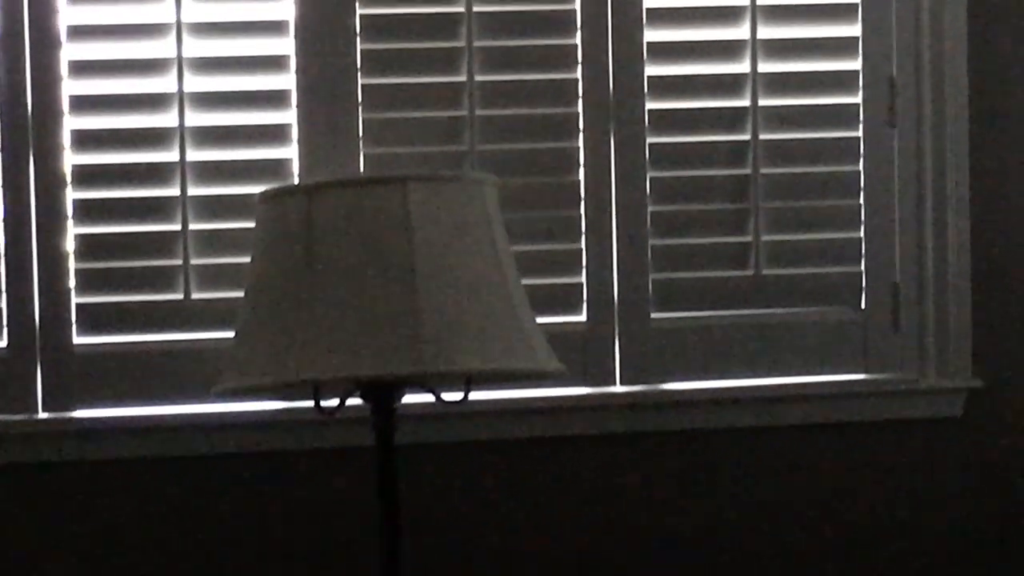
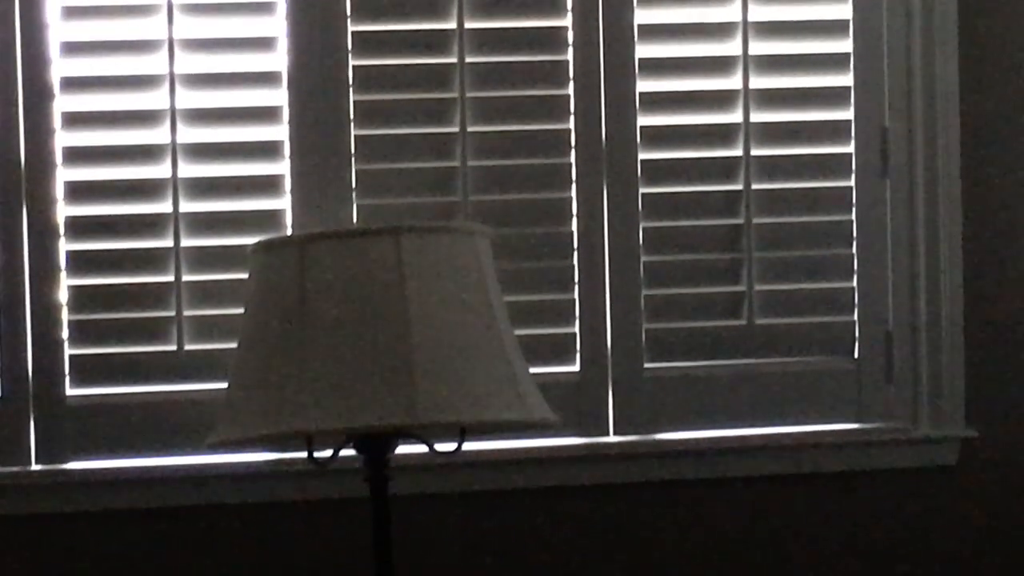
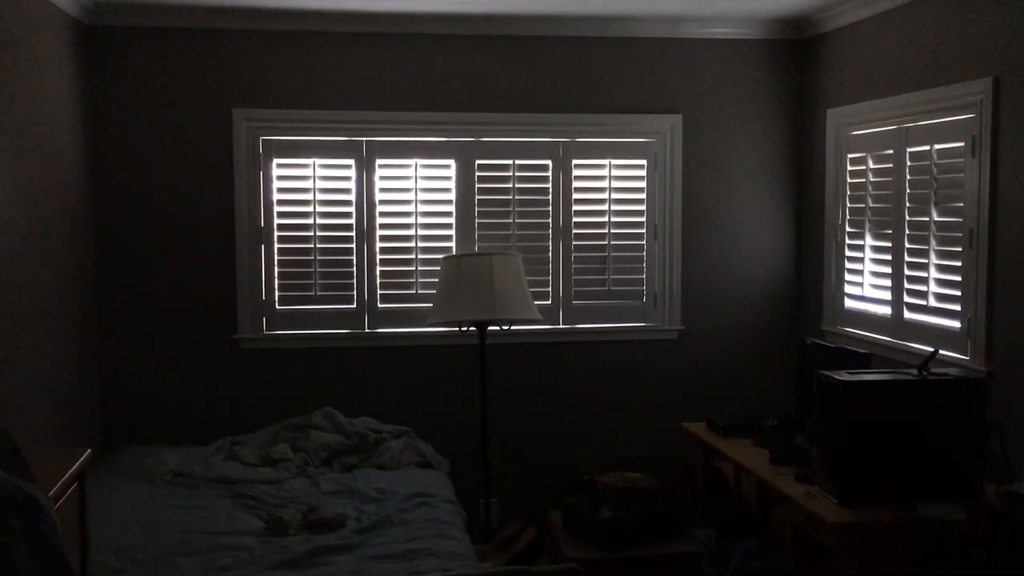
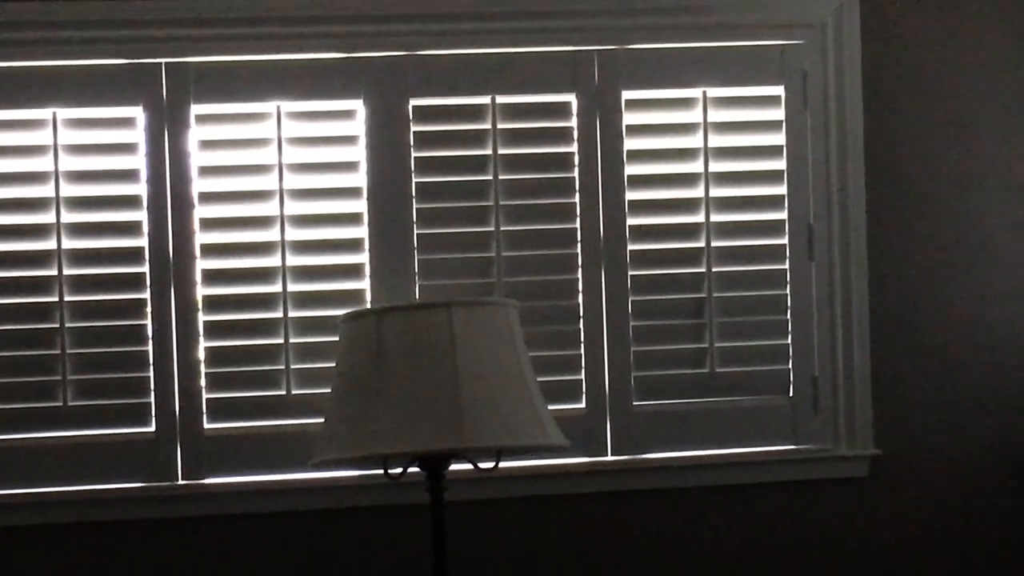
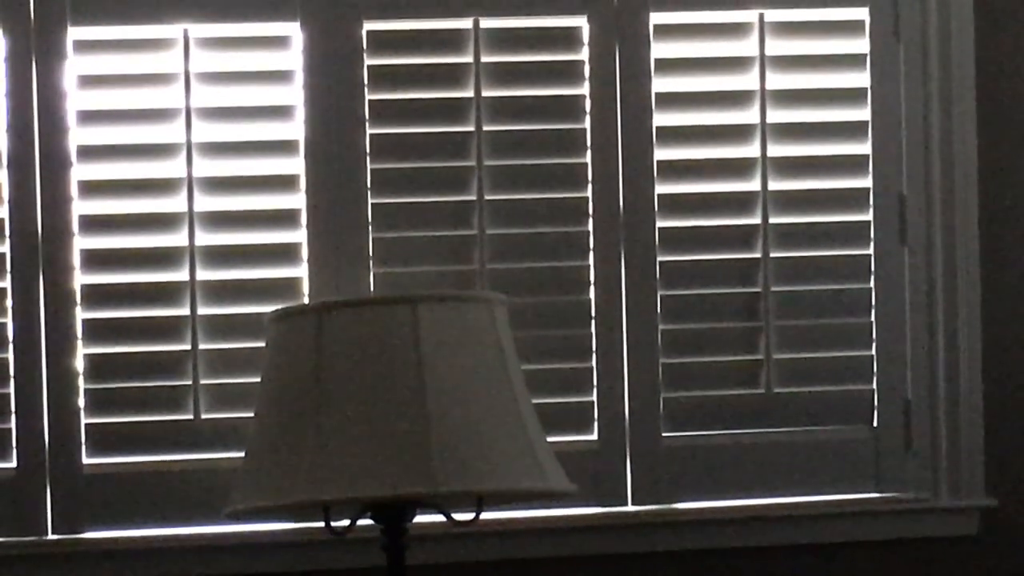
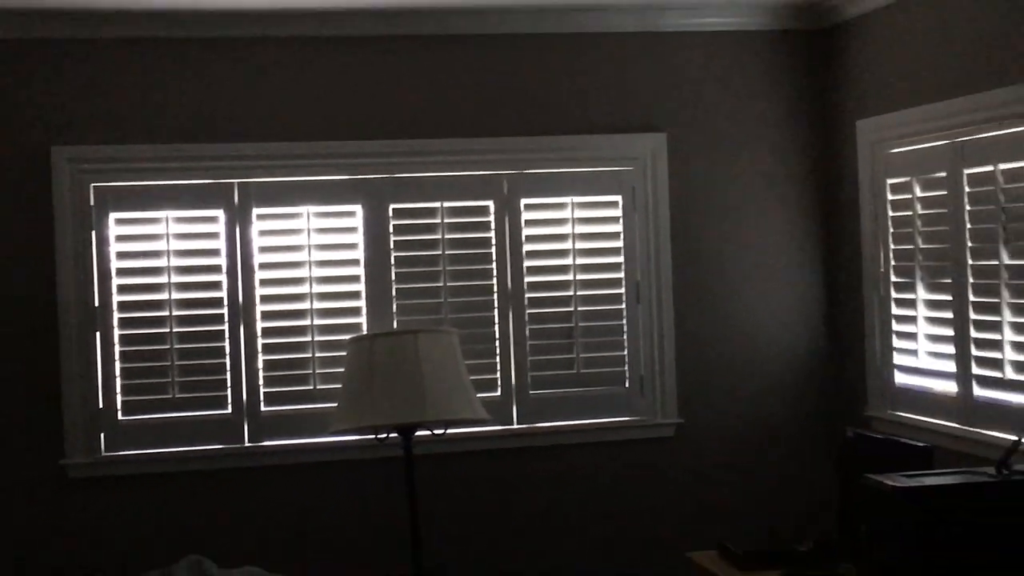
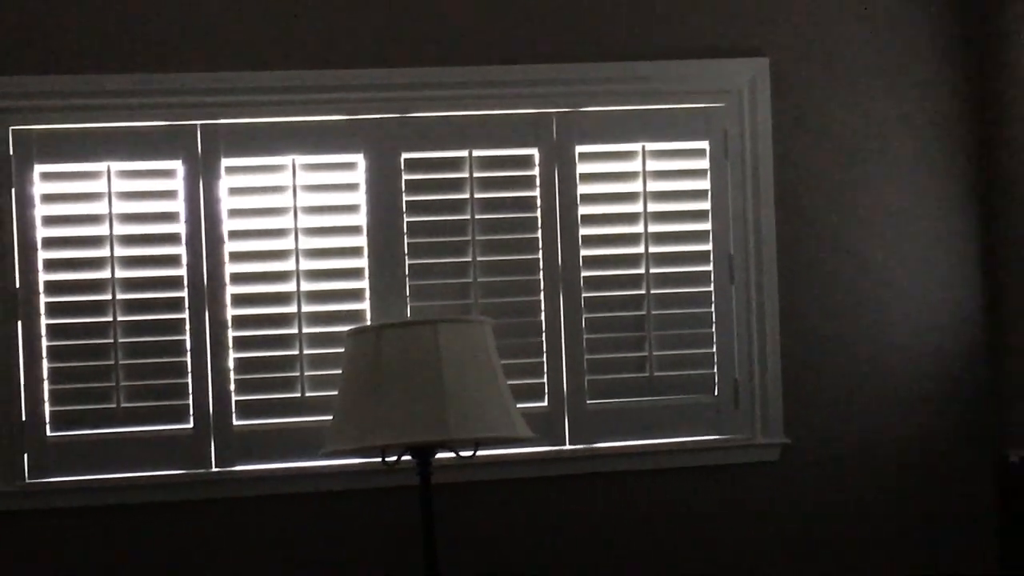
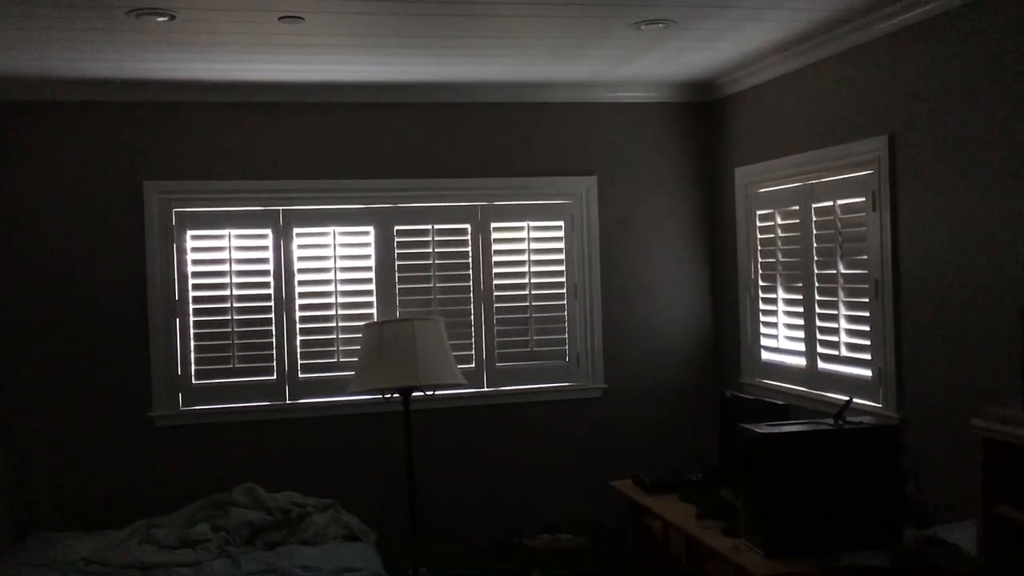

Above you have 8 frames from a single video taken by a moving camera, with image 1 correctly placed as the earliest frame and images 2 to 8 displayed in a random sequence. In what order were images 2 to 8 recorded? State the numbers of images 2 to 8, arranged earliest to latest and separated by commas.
2, 5, 4, 7, 6, 8, 3
